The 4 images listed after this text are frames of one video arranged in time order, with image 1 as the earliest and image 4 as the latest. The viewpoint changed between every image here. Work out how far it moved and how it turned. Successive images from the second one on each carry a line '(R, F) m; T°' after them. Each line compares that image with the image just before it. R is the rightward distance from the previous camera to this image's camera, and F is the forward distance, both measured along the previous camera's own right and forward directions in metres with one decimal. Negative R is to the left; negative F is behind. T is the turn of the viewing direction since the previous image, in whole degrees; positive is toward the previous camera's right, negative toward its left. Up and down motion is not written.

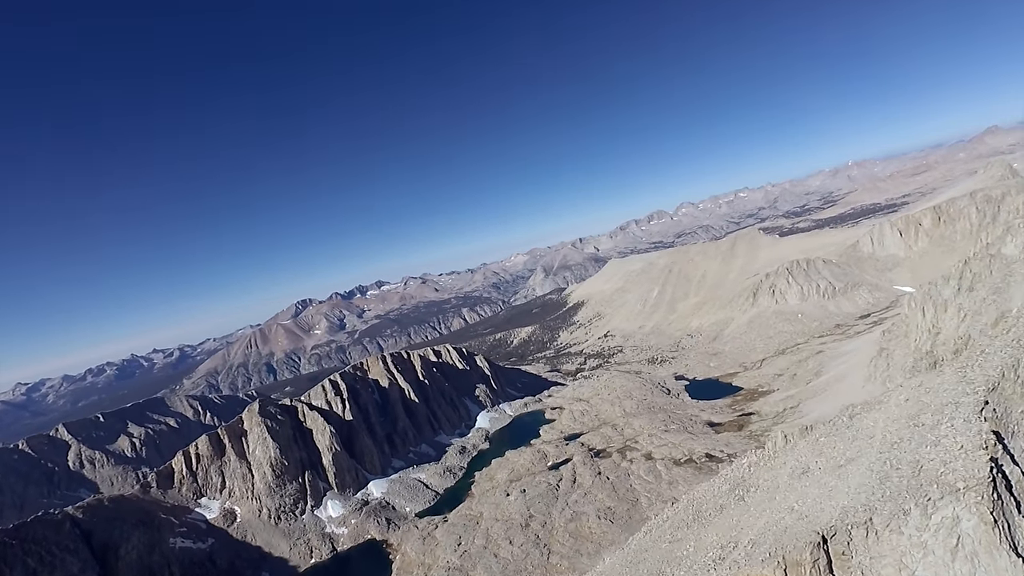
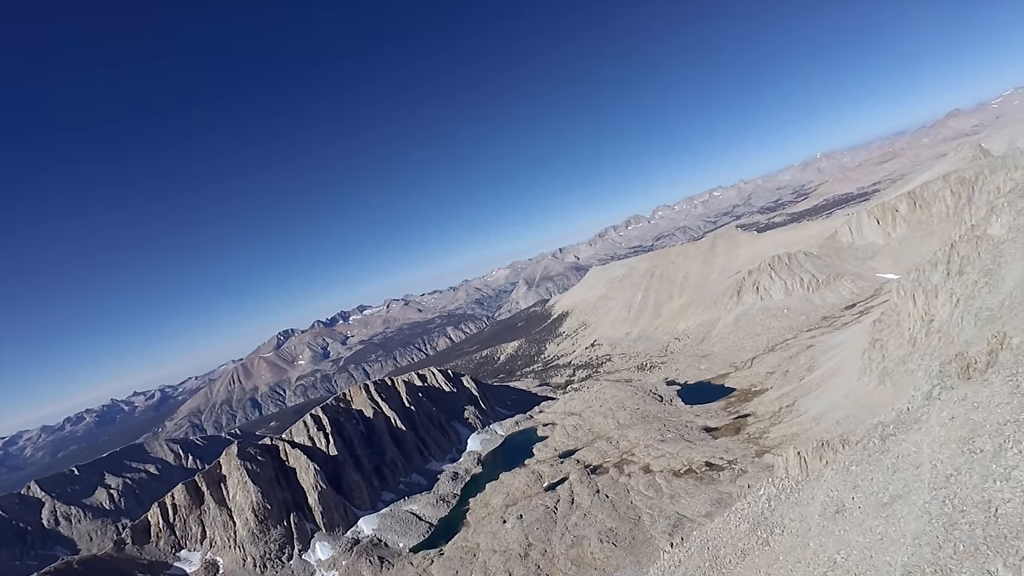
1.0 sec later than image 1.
(+0.5, +2.2) m; +2°
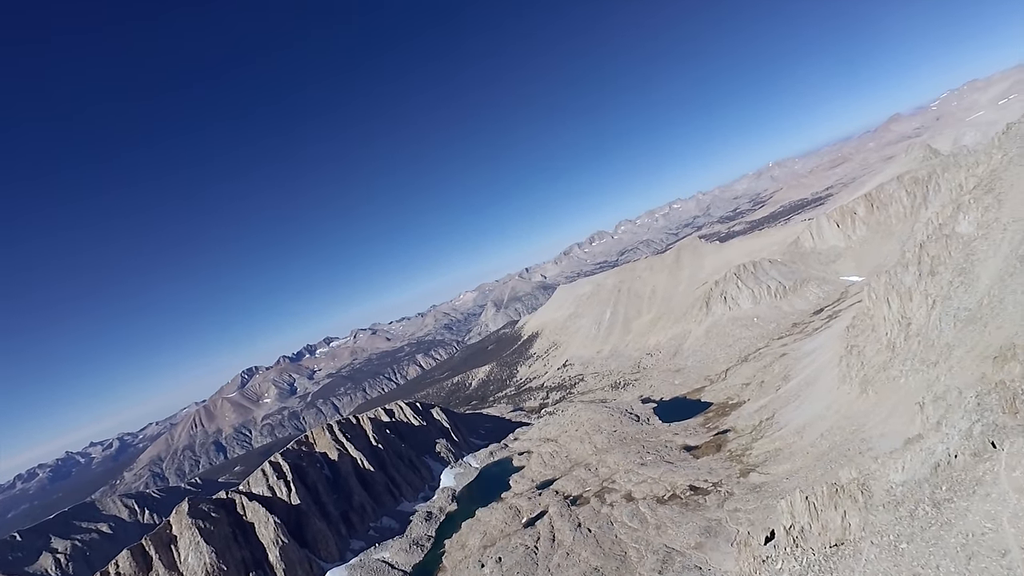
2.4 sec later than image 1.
(+0.8, +3.1) m; +4°
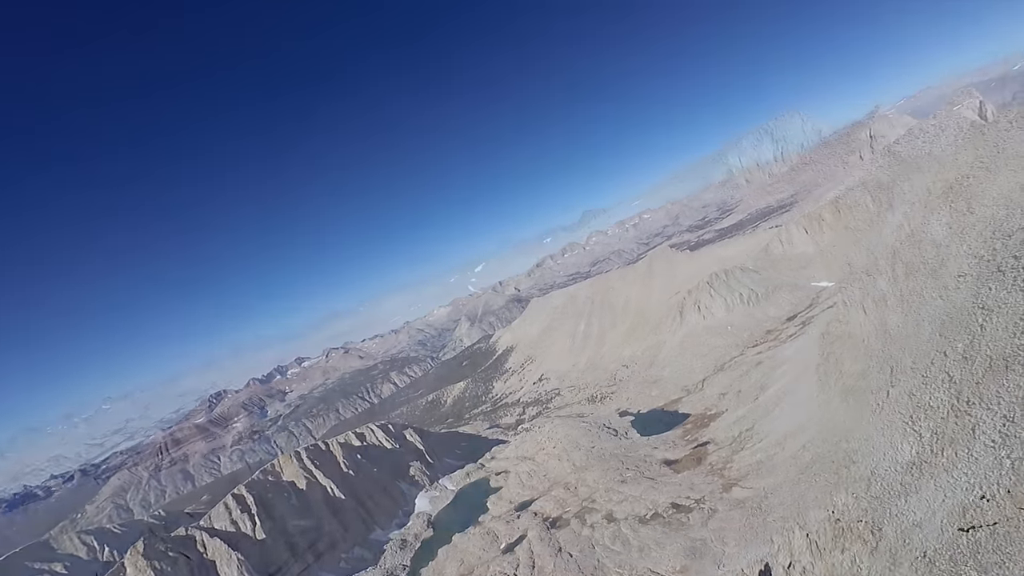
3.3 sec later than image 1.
(+0.5, +2.0) m; +3°
